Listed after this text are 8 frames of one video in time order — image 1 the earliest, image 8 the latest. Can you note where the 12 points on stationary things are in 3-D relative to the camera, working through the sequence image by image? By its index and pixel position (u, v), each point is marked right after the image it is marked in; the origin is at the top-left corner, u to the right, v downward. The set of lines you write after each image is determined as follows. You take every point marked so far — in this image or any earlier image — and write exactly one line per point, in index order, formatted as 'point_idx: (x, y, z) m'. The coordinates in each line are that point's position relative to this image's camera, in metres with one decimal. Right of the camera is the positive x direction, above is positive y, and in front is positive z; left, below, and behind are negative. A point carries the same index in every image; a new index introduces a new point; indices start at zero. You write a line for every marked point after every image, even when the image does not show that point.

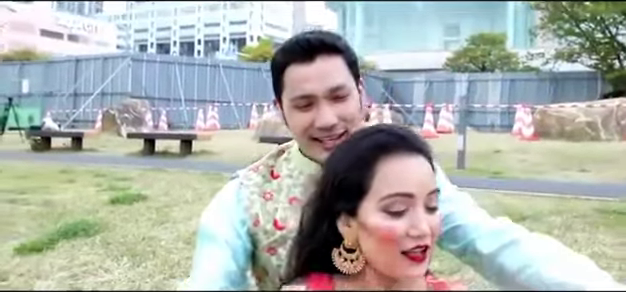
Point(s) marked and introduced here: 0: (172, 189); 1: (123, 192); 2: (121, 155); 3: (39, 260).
0: (-1.1, -0.3, +6.4) m
1: (-1.5, -0.4, +6.3) m
2: (-2.8, -0.1, +11.4) m
3: (-1.4, -0.6, +4.0) m
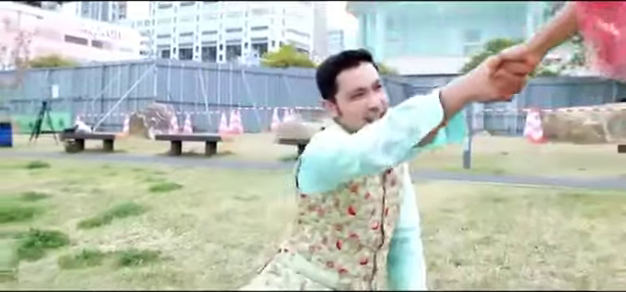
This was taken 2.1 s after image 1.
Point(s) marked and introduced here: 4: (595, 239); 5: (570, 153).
0: (-1.0, -0.3, +7.3) m
1: (-1.4, -0.3, +7.2) m
2: (-2.6, -0.1, +12.4) m
3: (-1.3, -0.5, +5.0) m
4: (+1.3, -0.4, +3.8) m
5: (+4.3, -0.1, +13.1) m
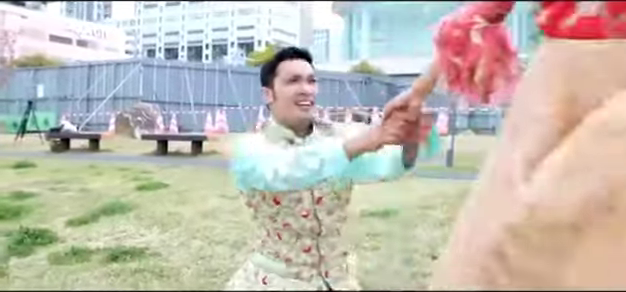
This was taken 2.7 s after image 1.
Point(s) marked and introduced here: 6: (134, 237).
0: (-1.2, -0.3, +7.4) m
1: (-1.5, -0.3, +7.3) m
2: (-2.8, -0.1, +12.5) m
3: (-1.5, -0.5, +5.1) m
4: (+1.3, -0.4, +3.9) m
5: (+4.0, -0.1, +13.3) m
6: (-1.1, -0.5, +4.7) m
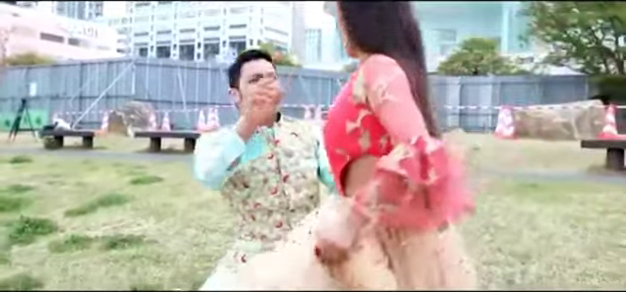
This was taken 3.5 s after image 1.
0: (-1.3, -0.3, +7.6) m
1: (-1.6, -0.3, +7.5) m
2: (-2.9, -0.1, +12.6) m
3: (-1.5, -0.5, +5.3) m
4: (+1.2, -0.4, +4.2) m
5: (+3.9, 0.0, +13.6) m
6: (-1.1, -0.5, +4.9) m
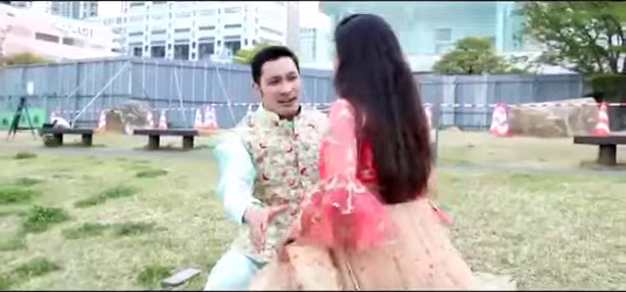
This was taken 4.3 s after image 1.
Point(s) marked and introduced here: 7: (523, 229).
0: (-1.3, -0.2, +7.8) m
1: (-1.6, -0.2, +7.7) m
2: (-3.0, 0.0, +12.8) m
3: (-1.5, -0.4, +5.5) m
4: (+1.2, -0.3, +4.4) m
5: (+3.8, 0.0, +13.8) m
6: (-1.1, -0.4, +5.1) m
7: (+1.0, -0.4, +3.9) m
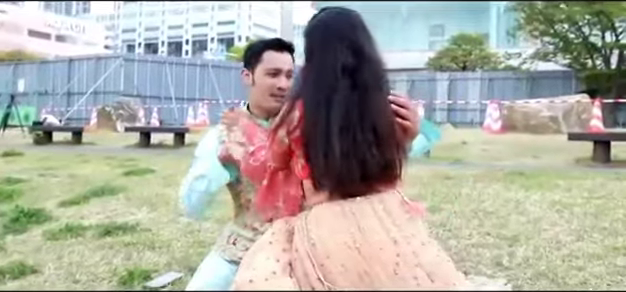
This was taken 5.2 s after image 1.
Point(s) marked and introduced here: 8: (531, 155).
0: (-1.4, -0.2, +7.7) m
1: (-1.7, -0.2, +7.6) m
2: (-3.1, 0.0, +12.7) m
3: (-1.6, -0.4, +5.3) m
4: (+1.2, -0.3, +4.3) m
5: (+3.7, +0.1, +13.7) m
6: (-1.2, -0.4, +5.0) m
7: (+1.0, -0.4, +3.8) m
8: (+3.4, -0.1, +12.2) m
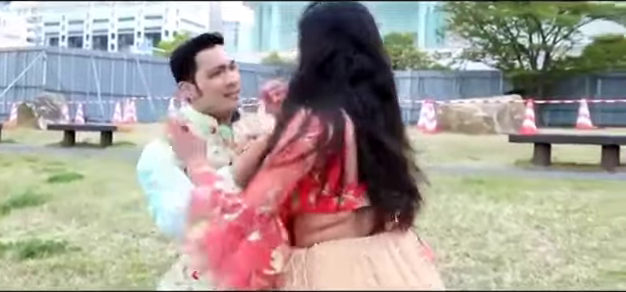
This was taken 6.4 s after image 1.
0: (-1.9, -0.2, +7.1) m
1: (-2.2, -0.2, +6.9) m
2: (-4.1, 0.0, +11.9) m
3: (-1.9, -0.5, +4.7) m
4: (+0.9, -0.4, +3.9) m
5: (+2.6, +0.1, +13.5) m
6: (-1.5, -0.5, +4.4) m
7: (+0.8, -0.4, +3.4) m
8: (+2.4, -0.2, +12.0) m
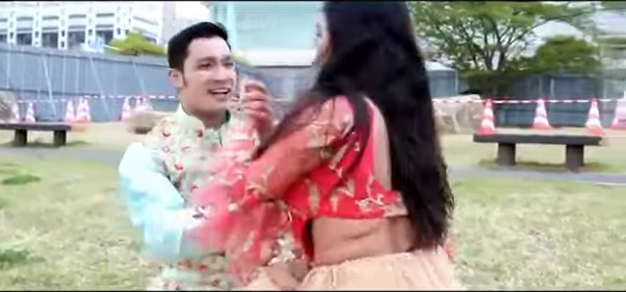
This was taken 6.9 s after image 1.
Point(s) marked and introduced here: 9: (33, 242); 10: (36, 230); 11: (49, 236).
0: (-2.2, -0.2, +6.7) m
1: (-2.5, -0.2, +6.6) m
2: (-4.6, 0.0, +11.4) m
3: (-2.0, -0.5, +4.4) m
4: (+0.8, -0.4, +3.7) m
5: (+1.9, +0.1, +13.4) m
6: (-1.6, -0.5, +4.1) m
7: (+0.7, -0.5, +3.2) m
8: (+1.9, -0.2, +11.9) m
9: (-1.4, -0.5, +4.0) m
10: (-1.5, -0.4, +4.3) m
11: (-1.4, -0.5, +4.1) m
